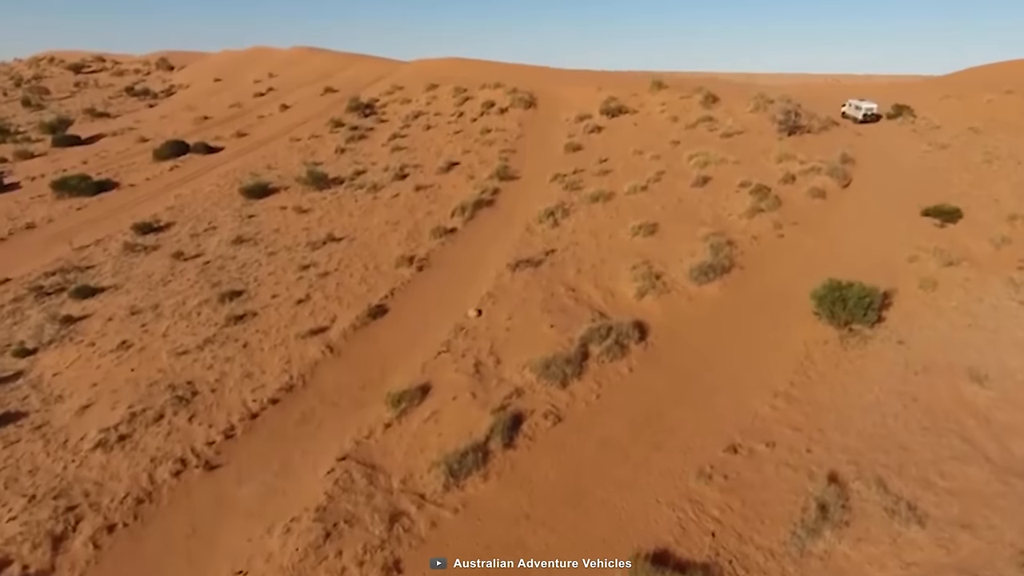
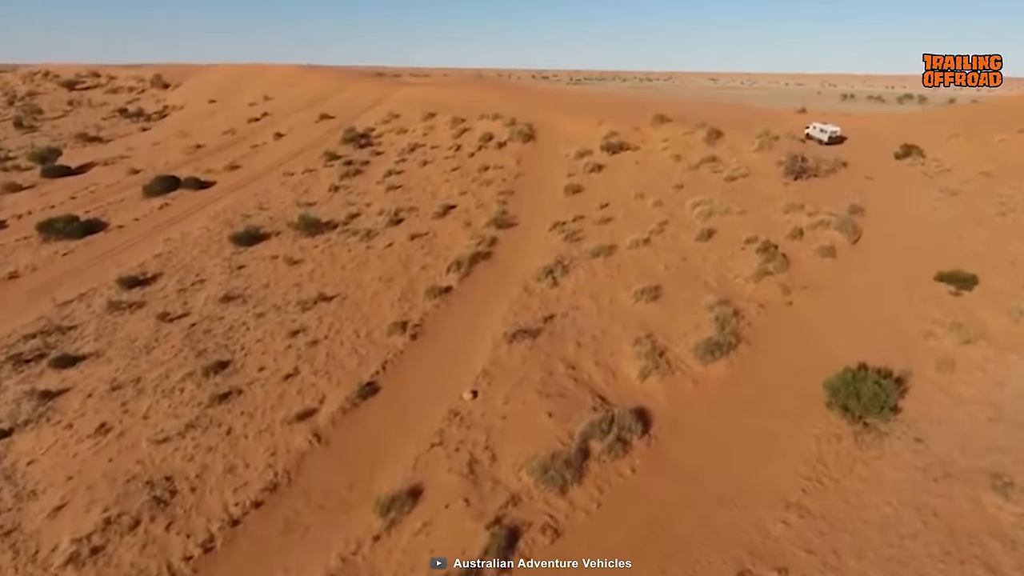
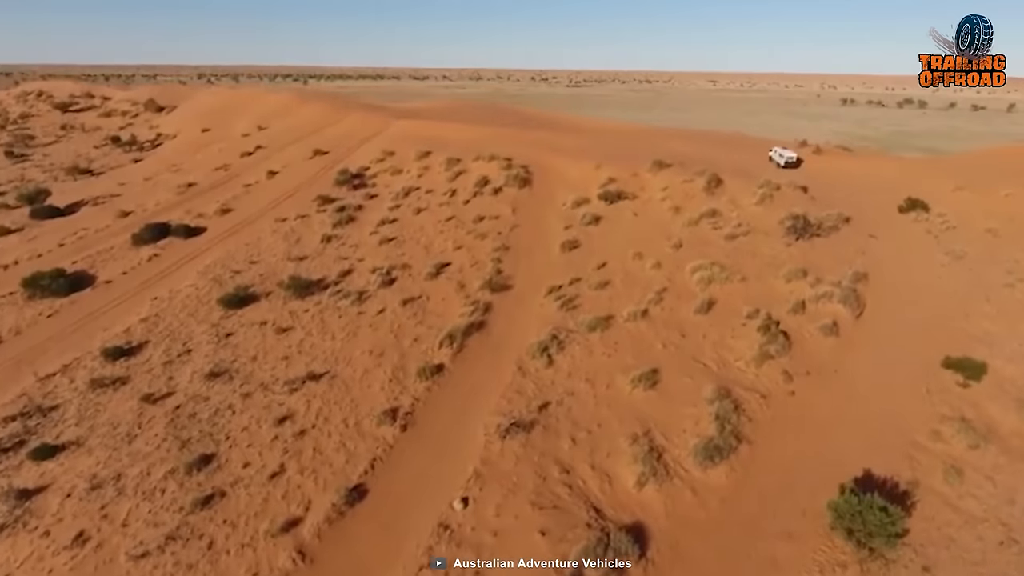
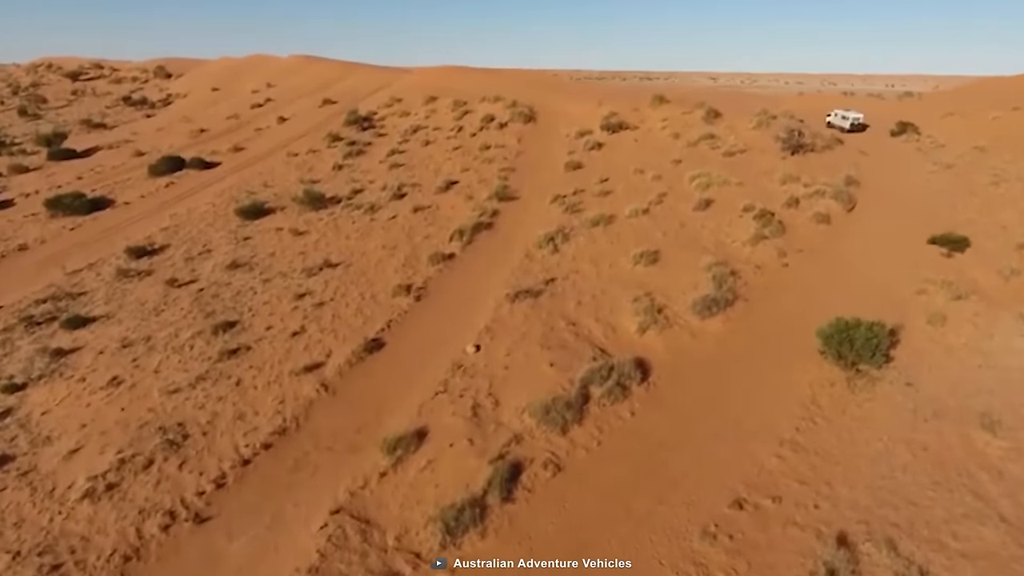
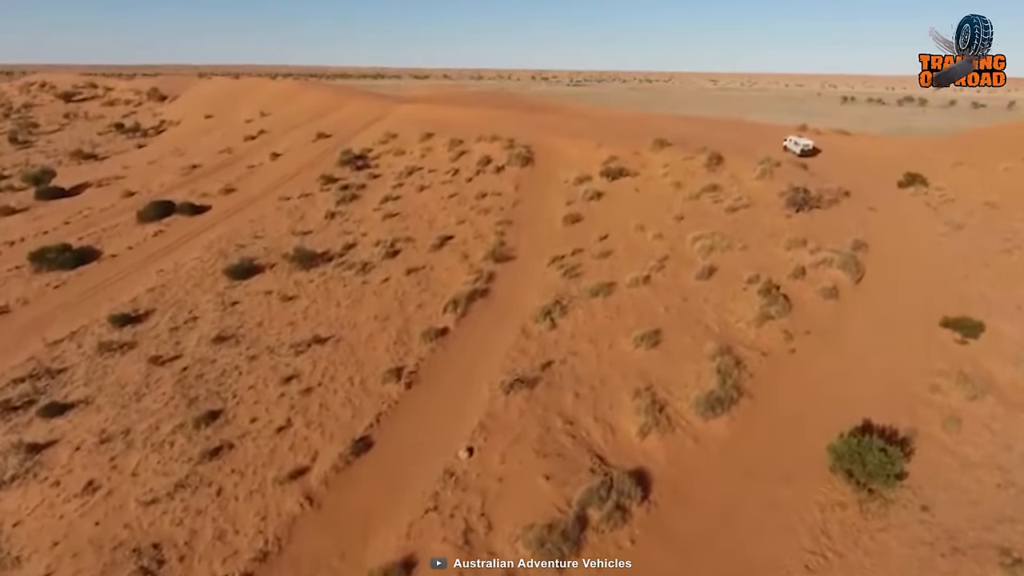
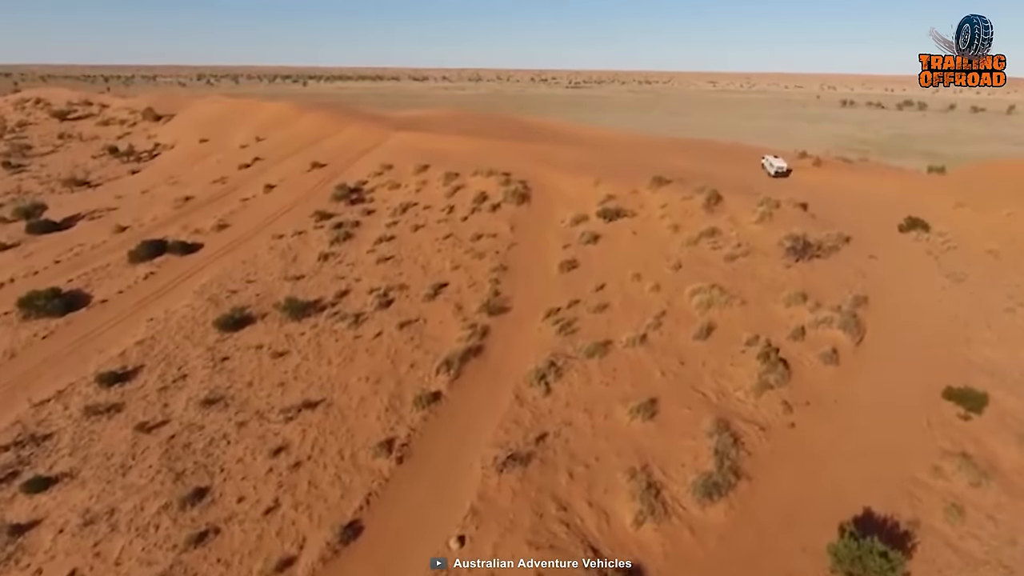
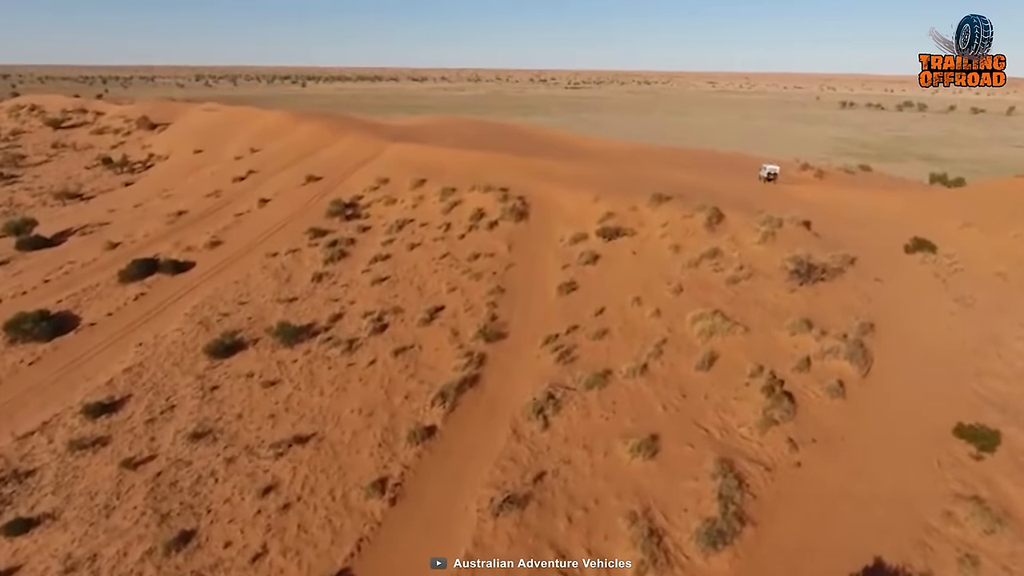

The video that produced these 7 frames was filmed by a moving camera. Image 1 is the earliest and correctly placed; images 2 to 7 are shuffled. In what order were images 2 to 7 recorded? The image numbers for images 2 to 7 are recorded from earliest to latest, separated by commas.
4, 2, 5, 3, 6, 7
